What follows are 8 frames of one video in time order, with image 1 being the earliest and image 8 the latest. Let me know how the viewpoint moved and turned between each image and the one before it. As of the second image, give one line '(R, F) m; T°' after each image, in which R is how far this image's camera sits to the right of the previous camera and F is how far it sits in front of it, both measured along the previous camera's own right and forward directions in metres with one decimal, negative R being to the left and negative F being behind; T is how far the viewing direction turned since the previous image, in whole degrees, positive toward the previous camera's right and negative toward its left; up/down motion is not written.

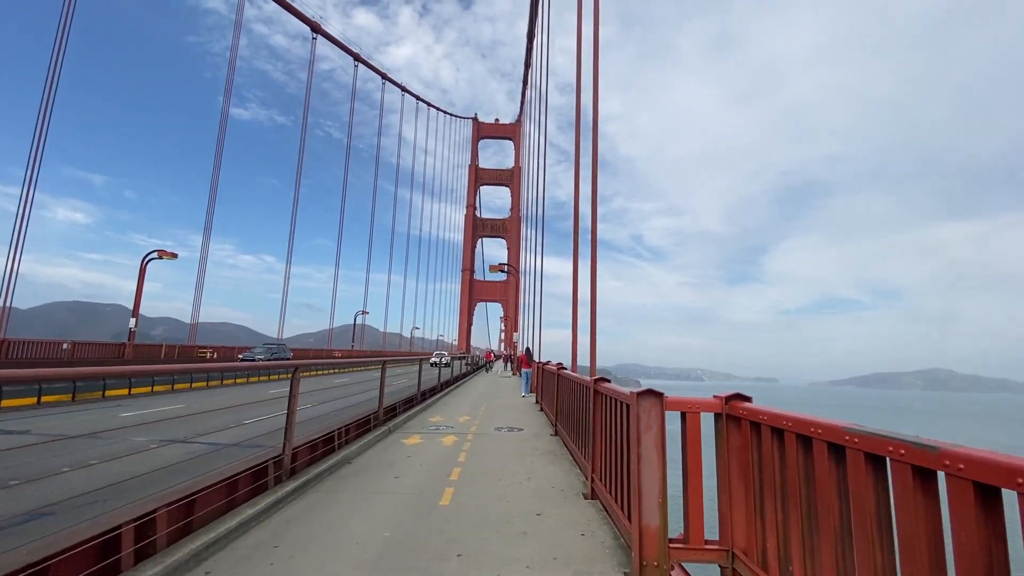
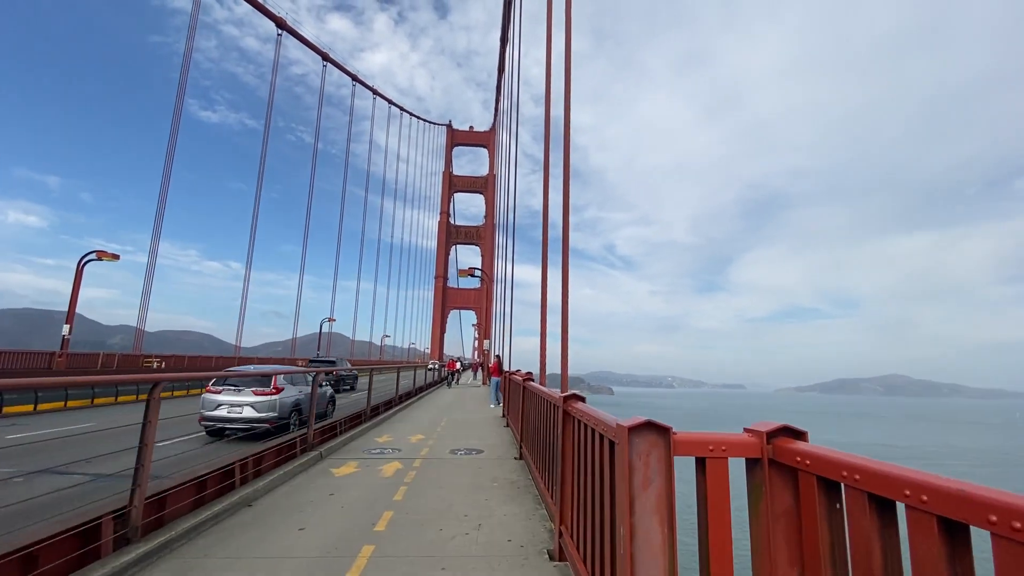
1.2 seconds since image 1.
(+0.2, +0.9) m; +3°
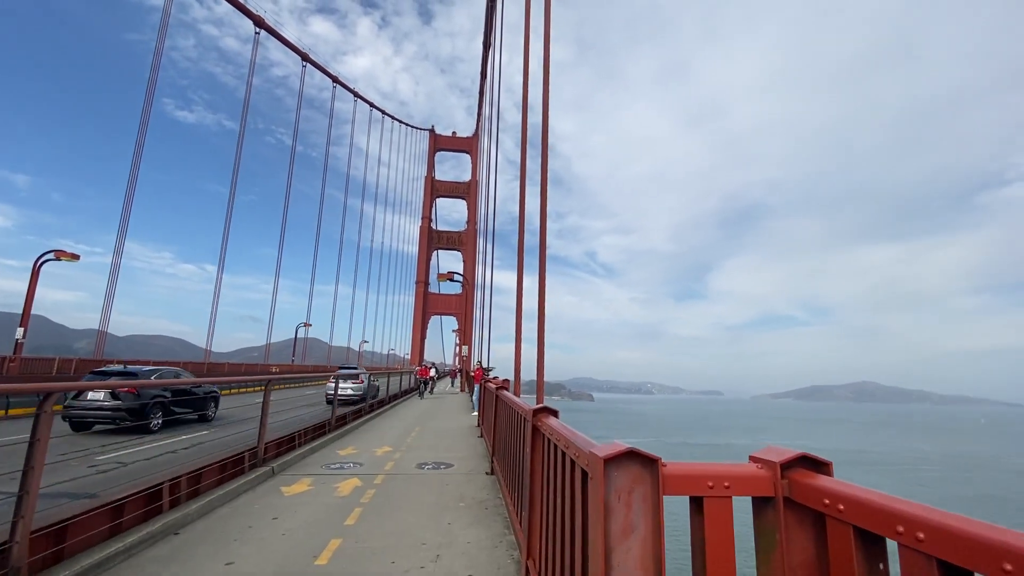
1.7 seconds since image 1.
(+0.1, +0.3) m; +2°
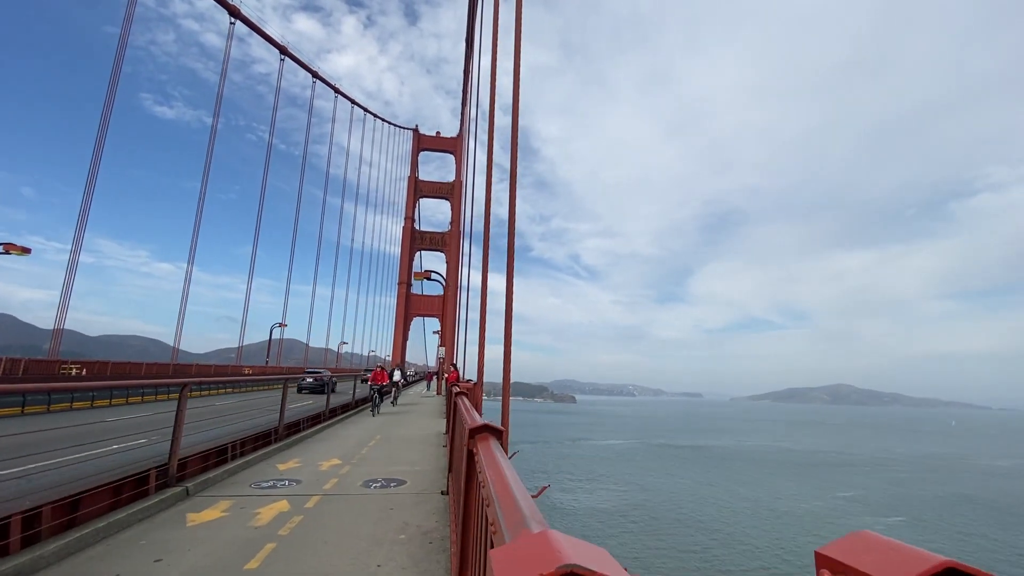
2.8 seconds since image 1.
(+0.2, +0.6) m; +2°
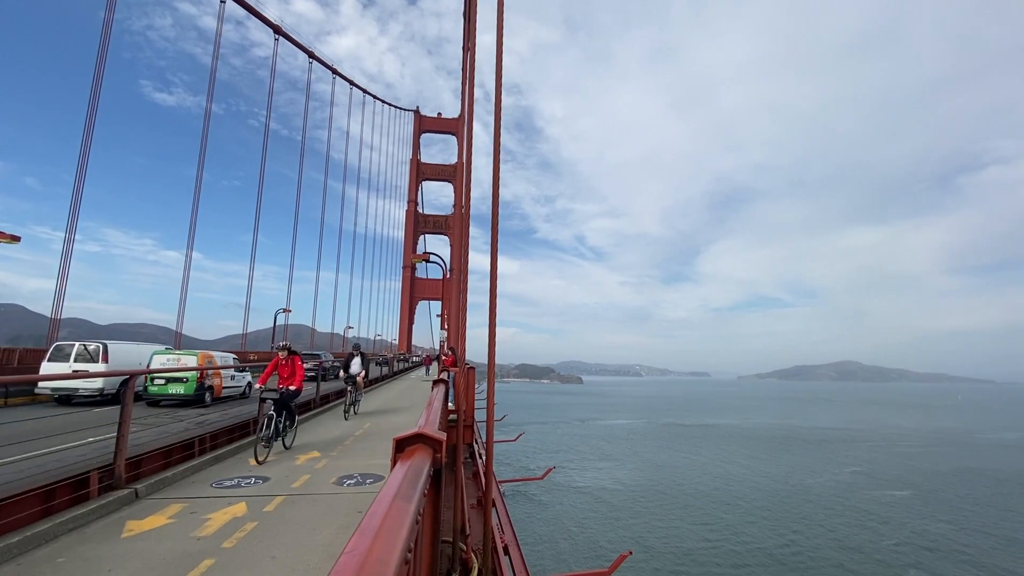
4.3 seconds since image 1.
(+0.2, +0.5) m; -1°
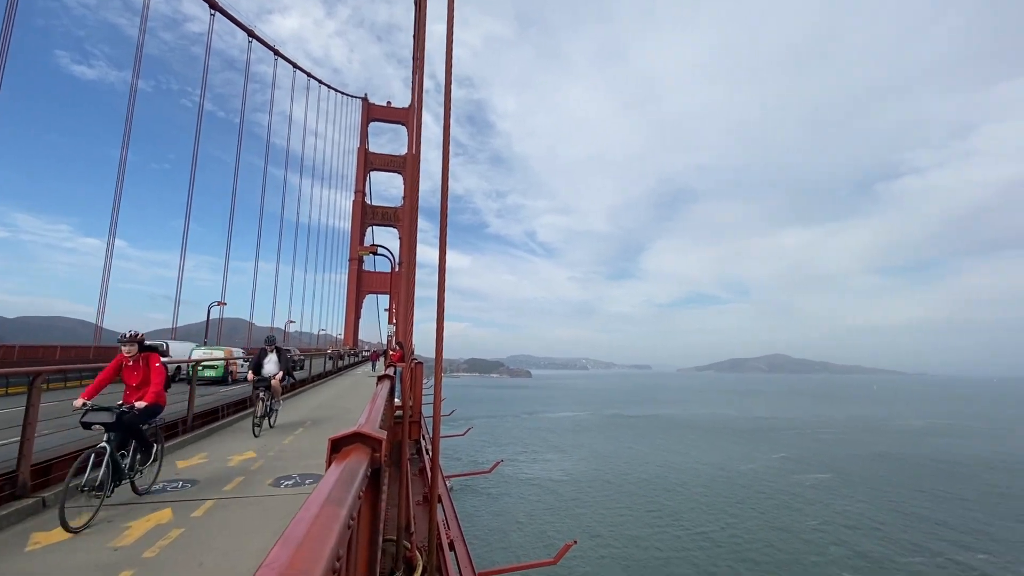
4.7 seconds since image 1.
(0.0, 0.0) m; +6°
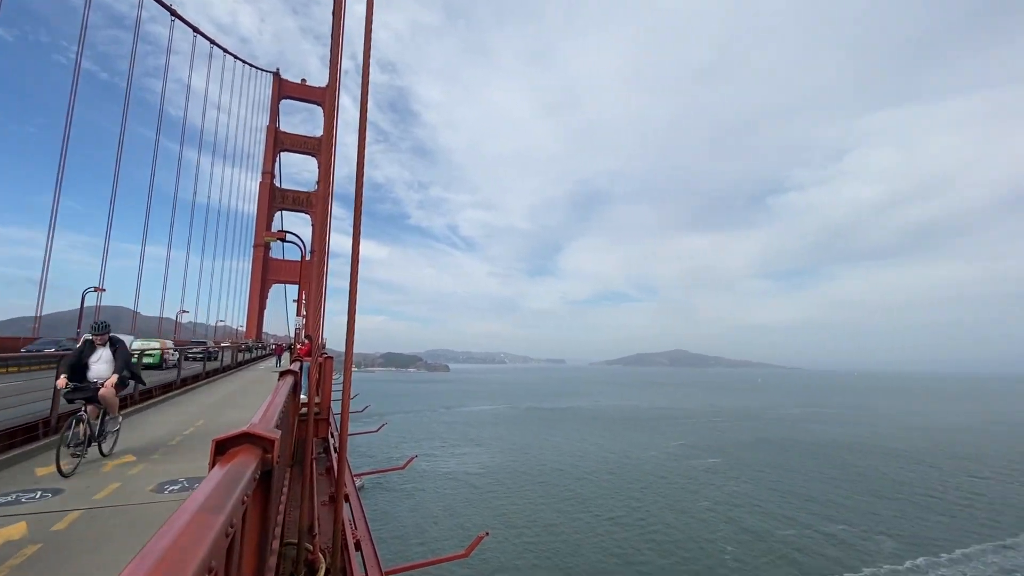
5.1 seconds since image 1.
(0.0, 0.0) m; +9°
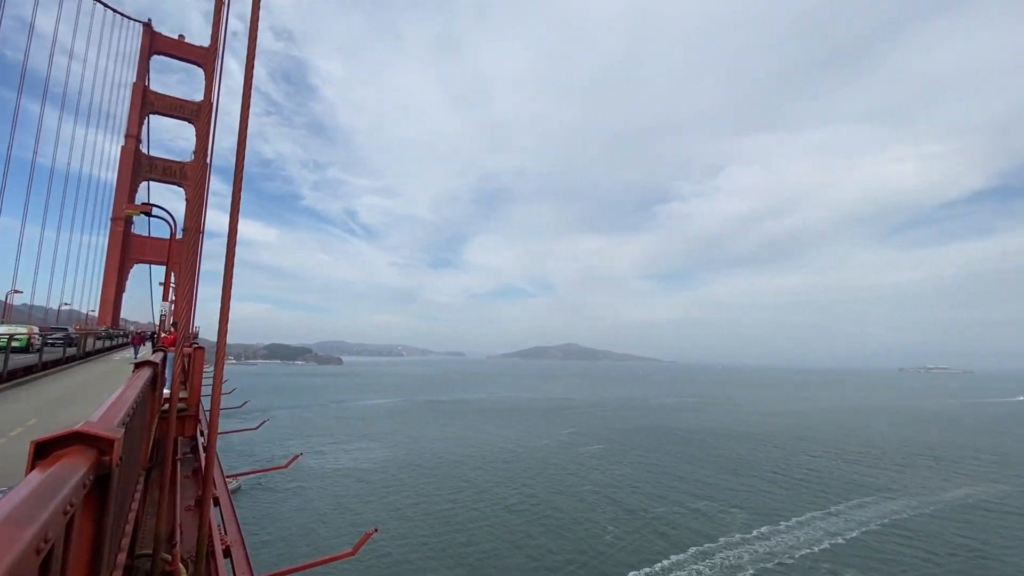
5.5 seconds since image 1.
(0.0, 0.0) m; +12°
